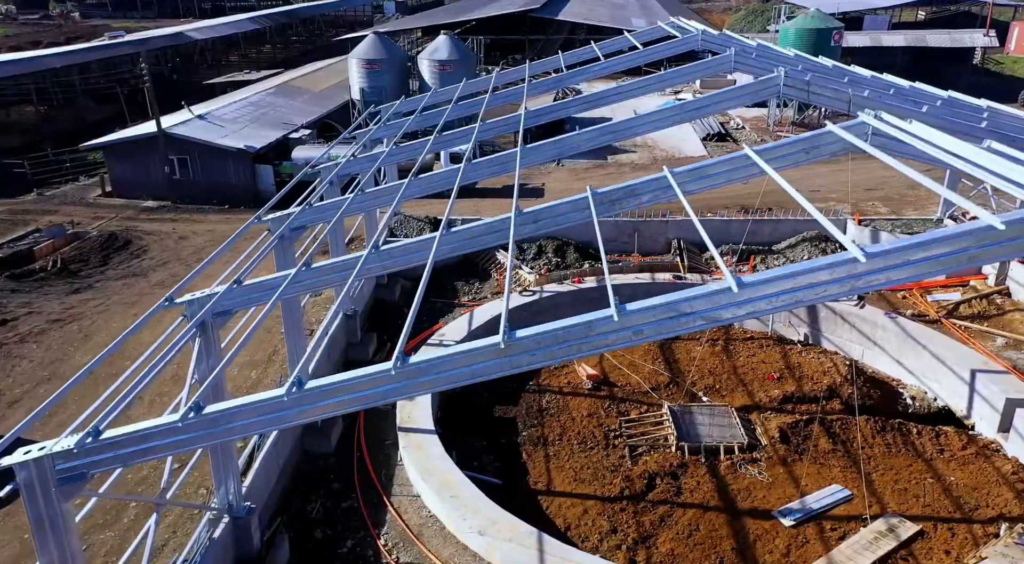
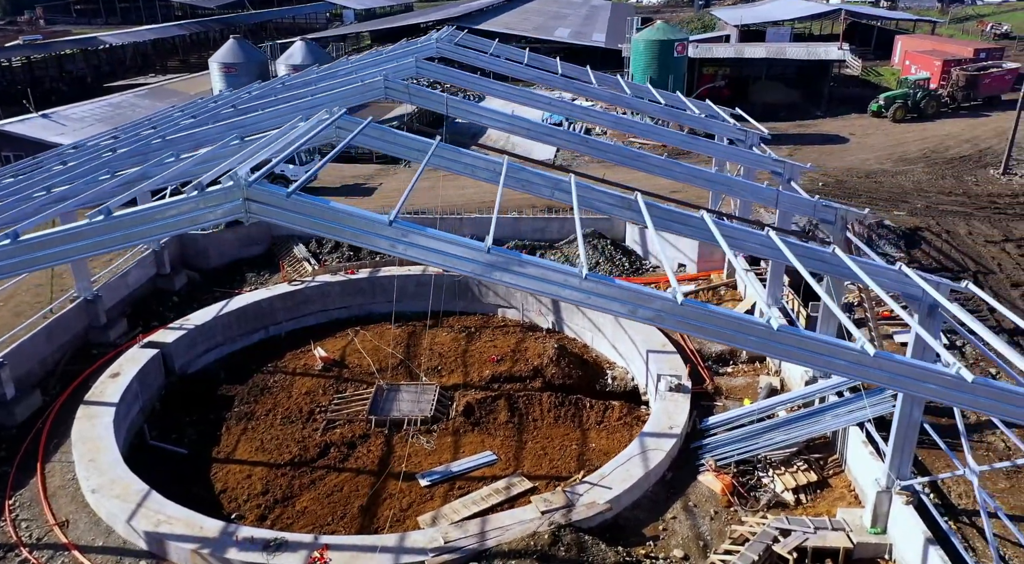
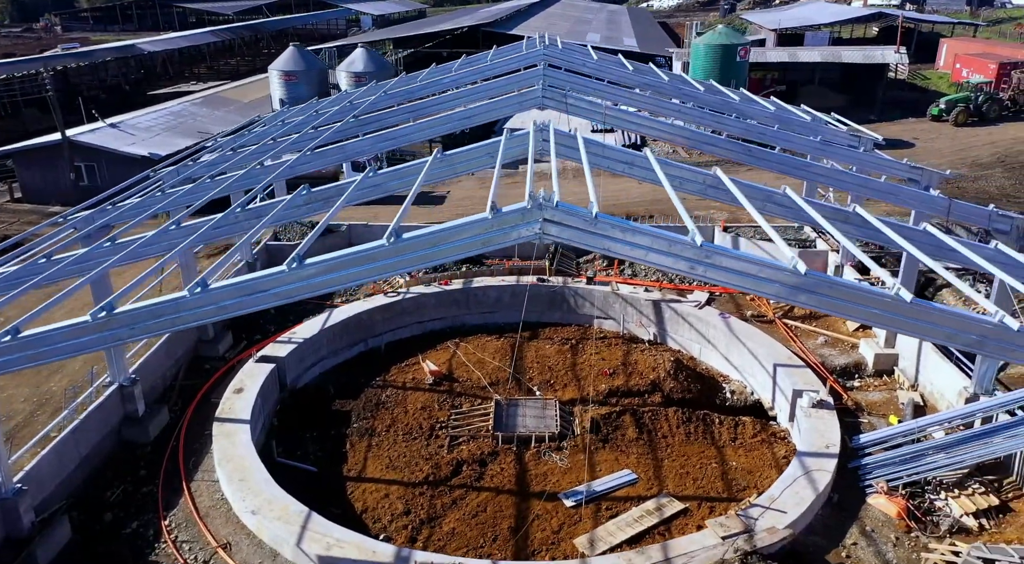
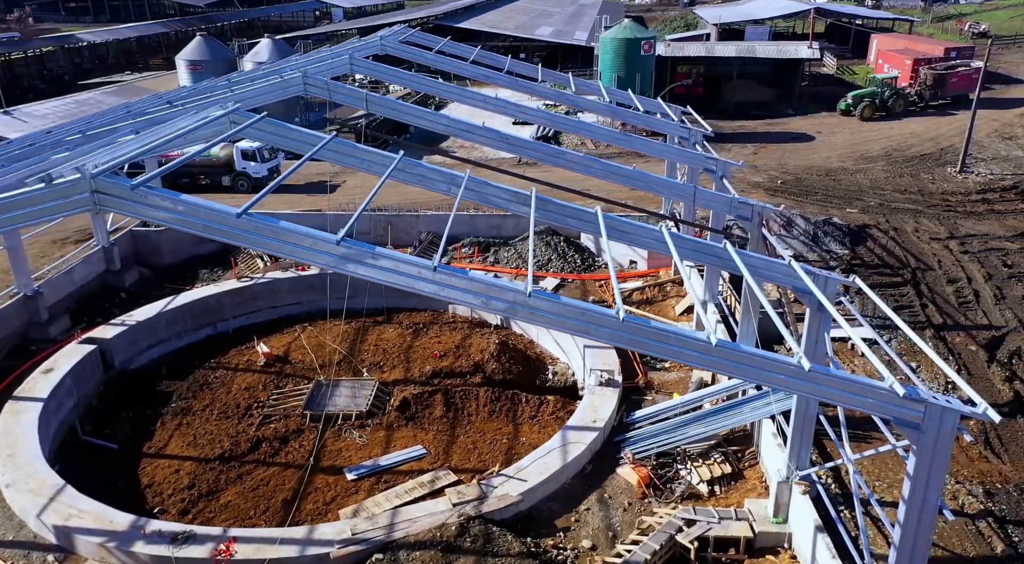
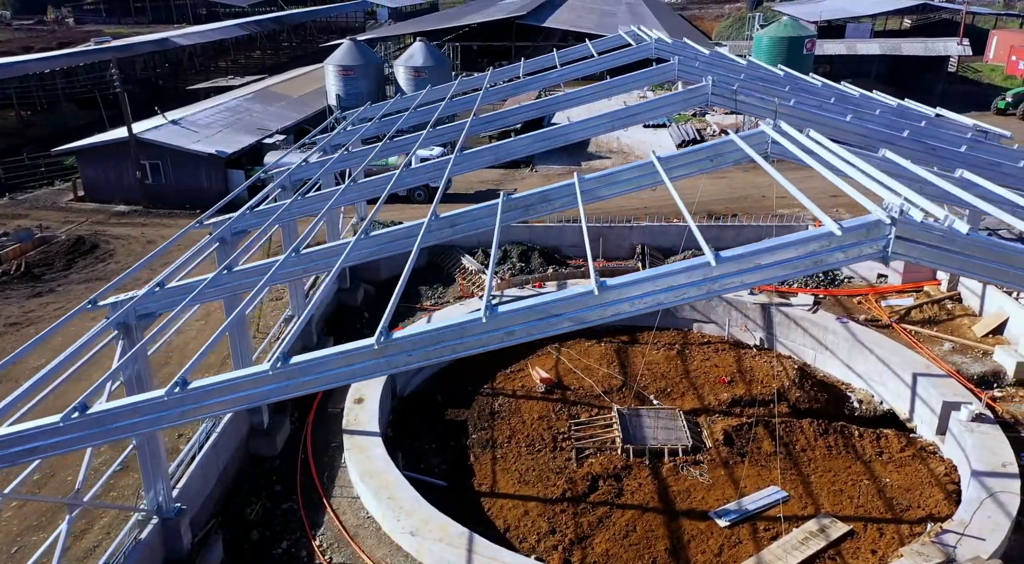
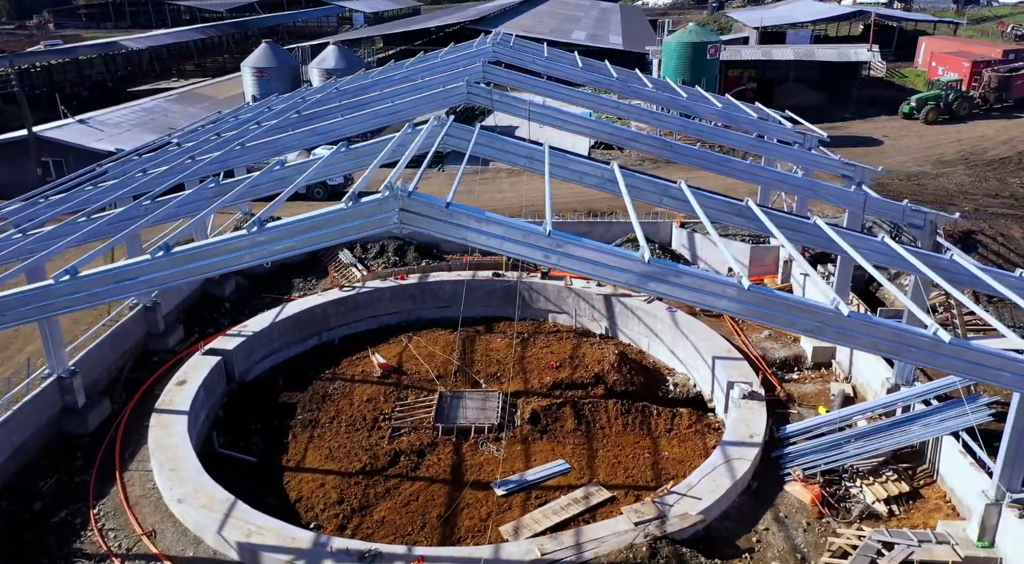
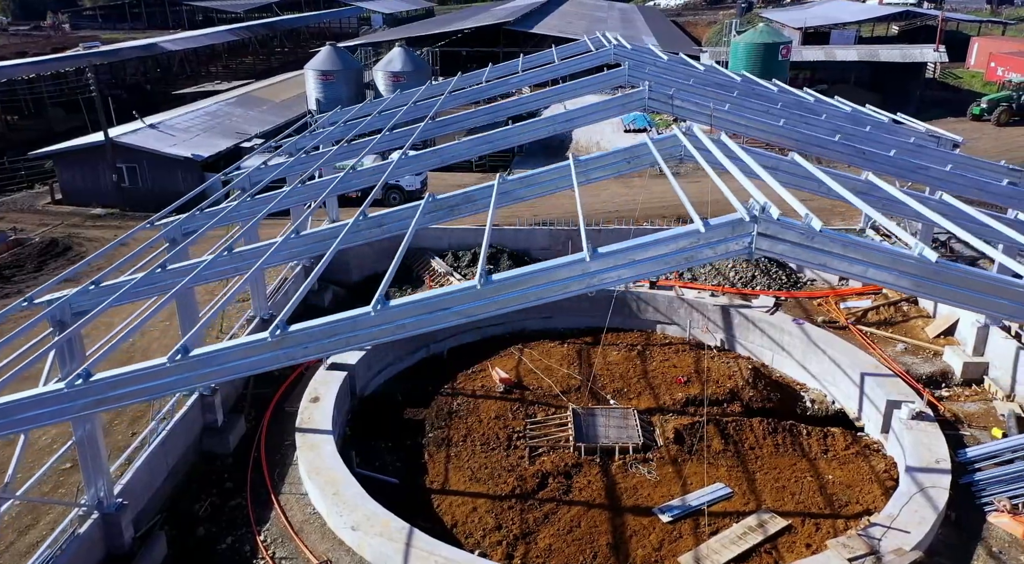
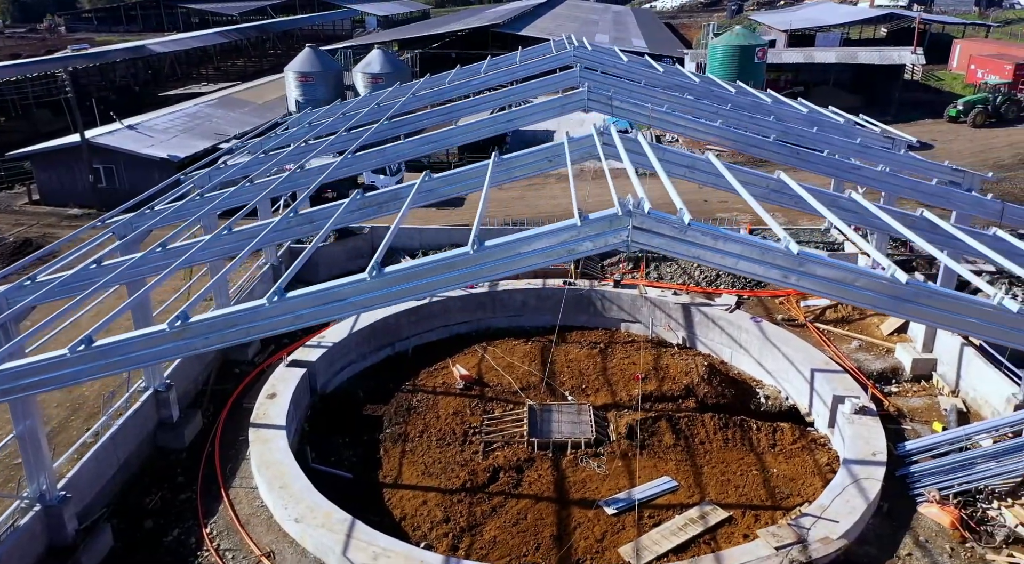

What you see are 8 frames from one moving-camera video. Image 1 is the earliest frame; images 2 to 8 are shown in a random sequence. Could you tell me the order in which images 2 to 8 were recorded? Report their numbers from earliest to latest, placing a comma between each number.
5, 7, 8, 3, 6, 2, 4
